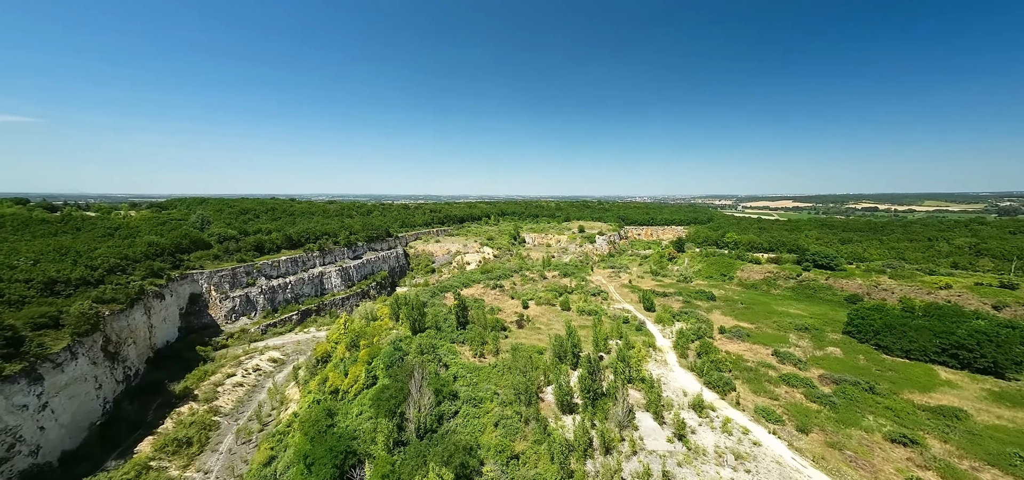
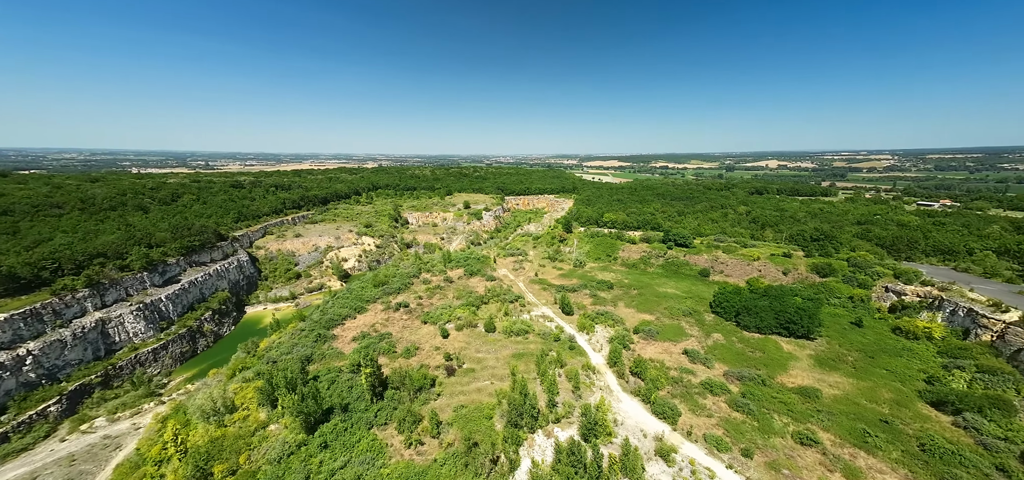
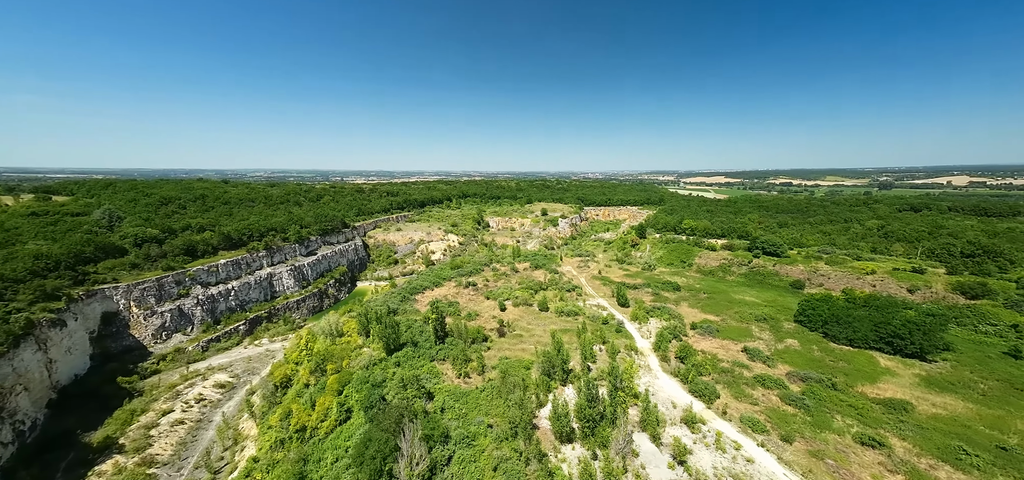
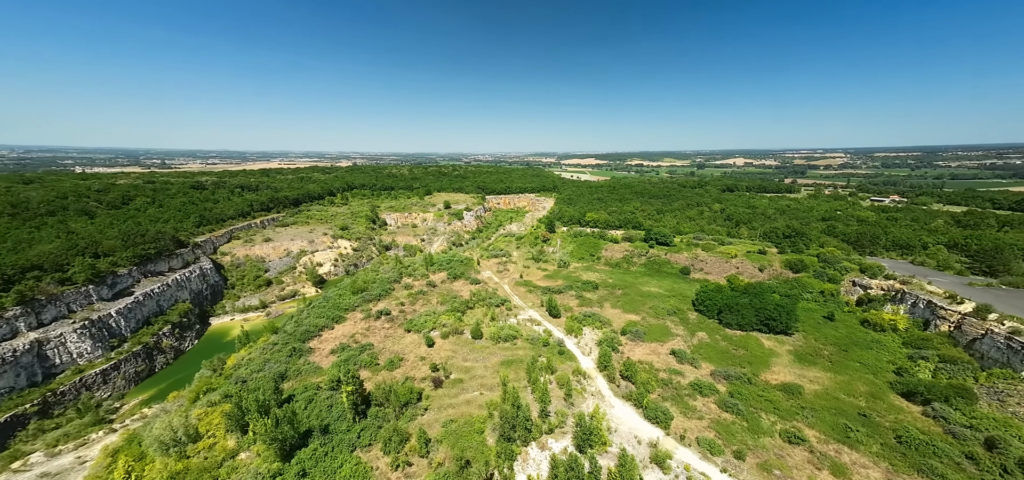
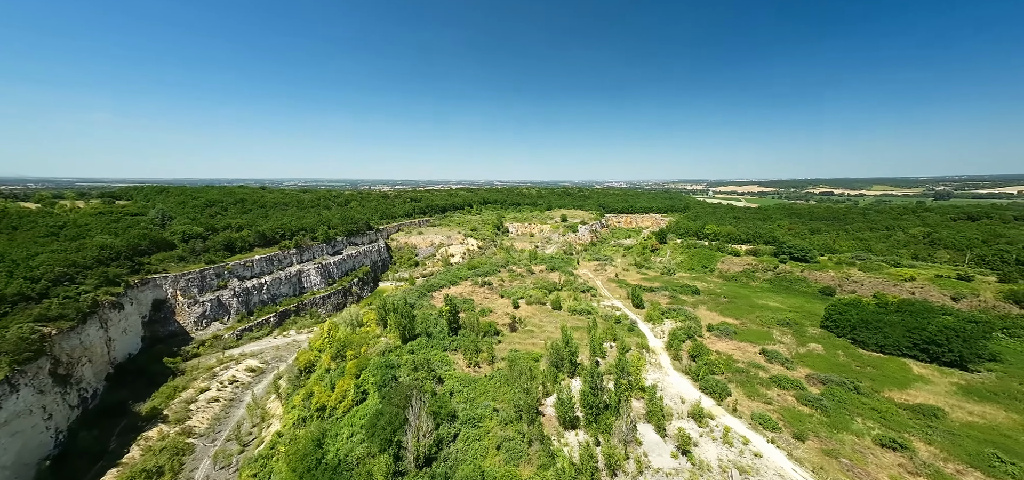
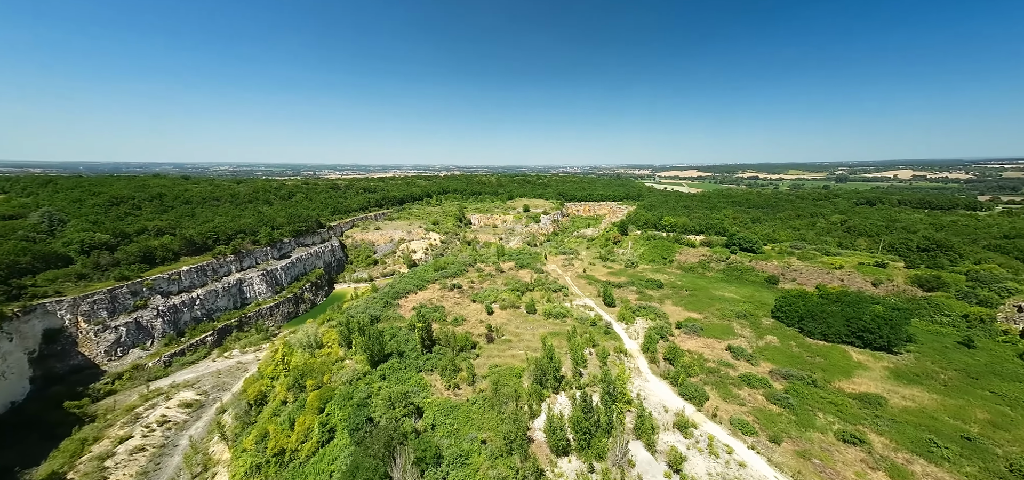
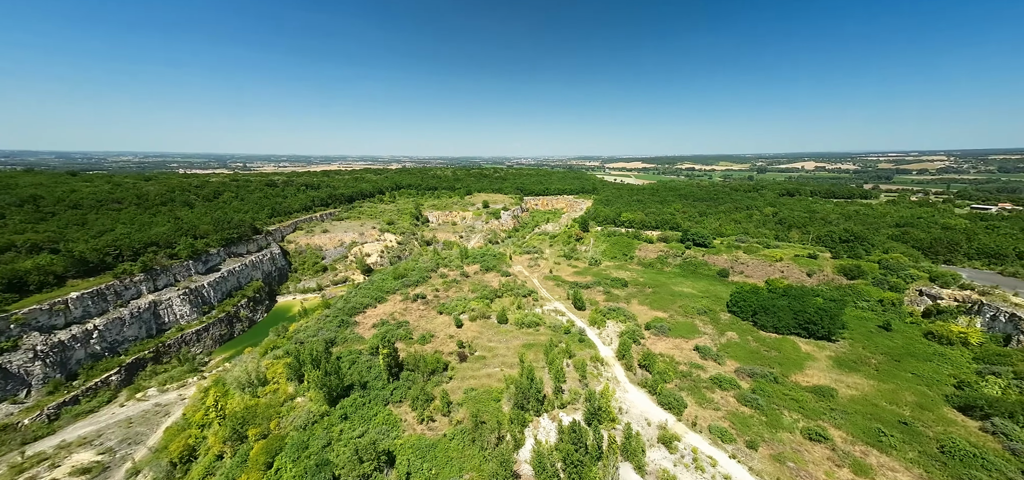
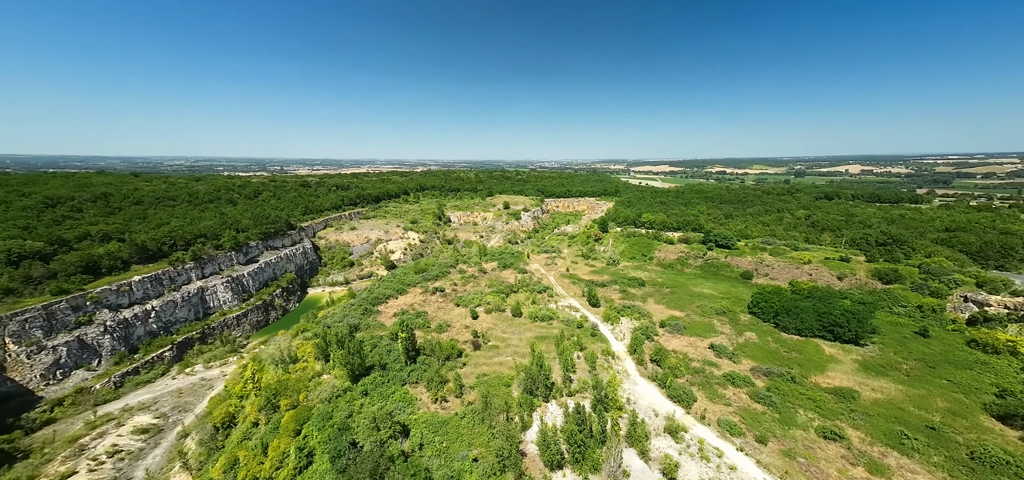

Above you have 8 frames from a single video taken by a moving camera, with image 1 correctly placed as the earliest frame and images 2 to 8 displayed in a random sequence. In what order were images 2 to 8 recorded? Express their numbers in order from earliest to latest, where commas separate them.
5, 3, 6, 8, 7, 2, 4
